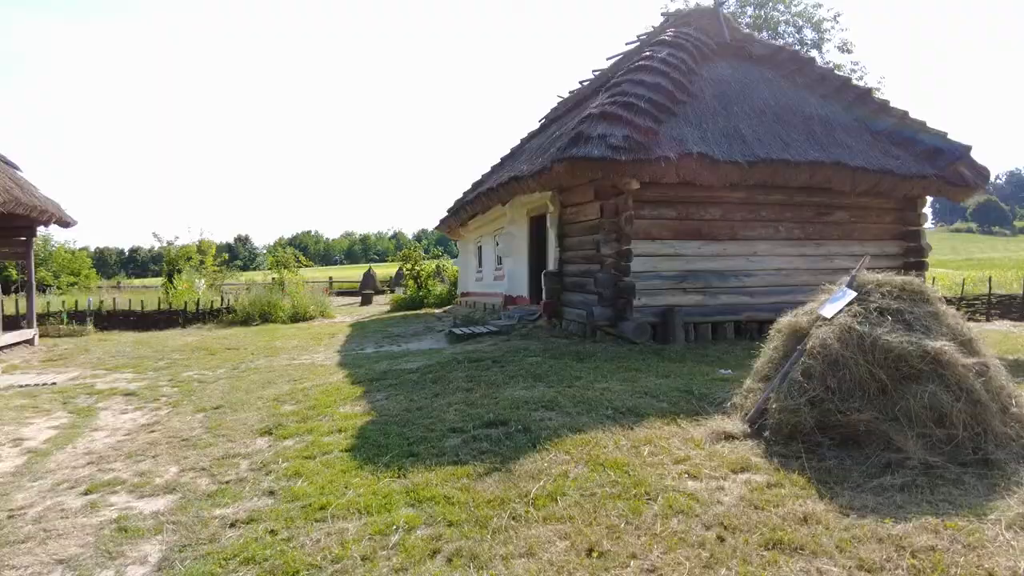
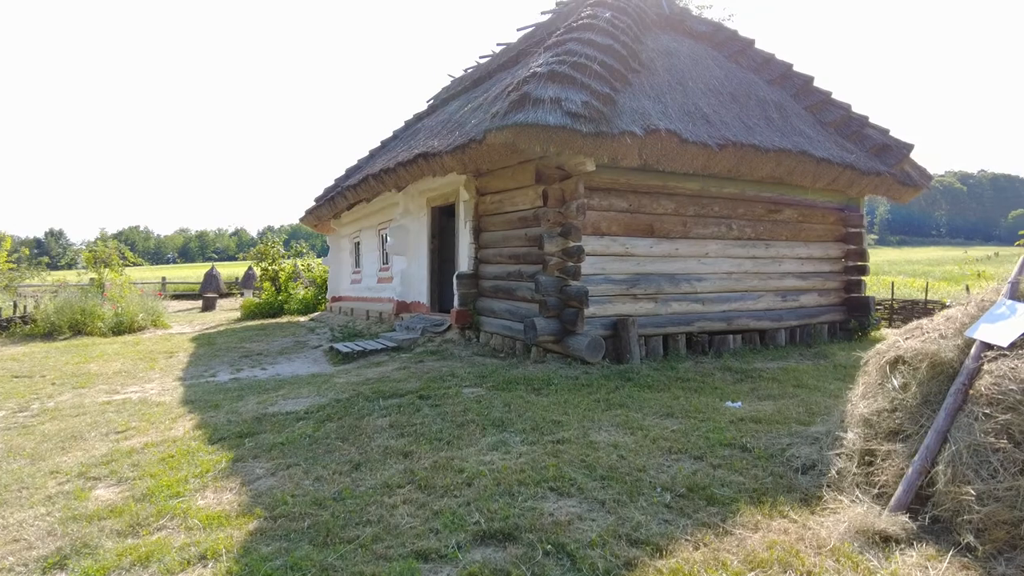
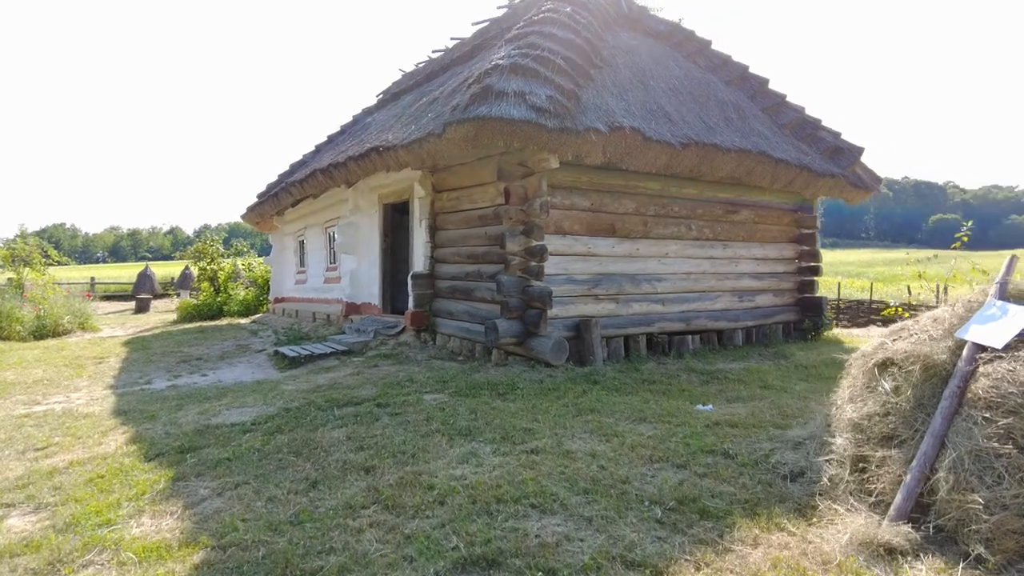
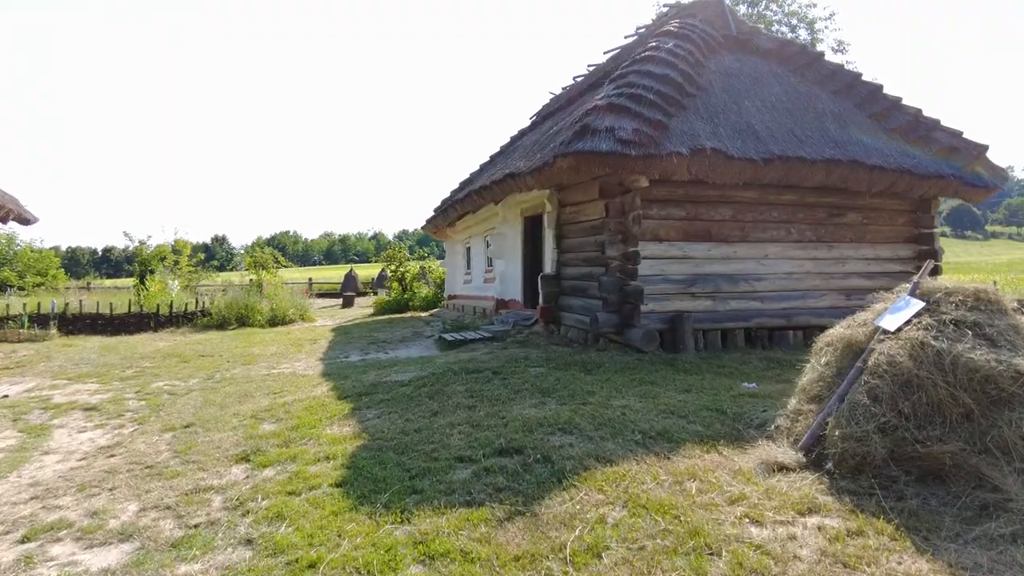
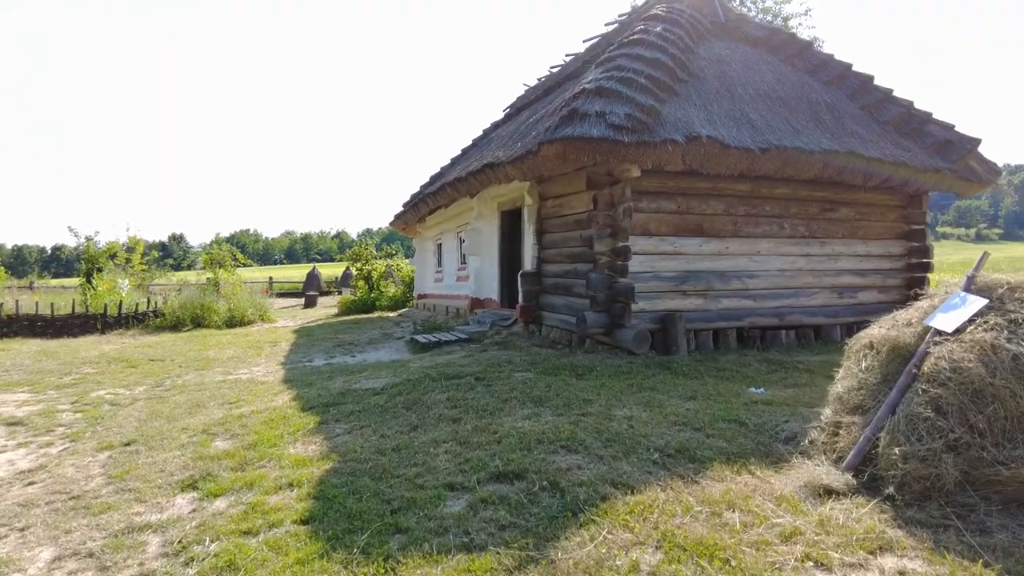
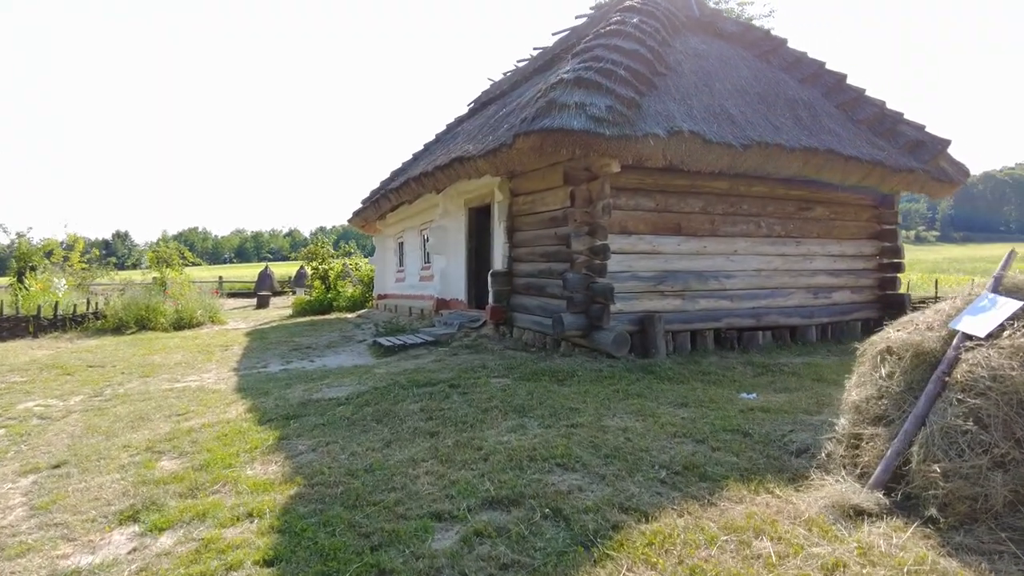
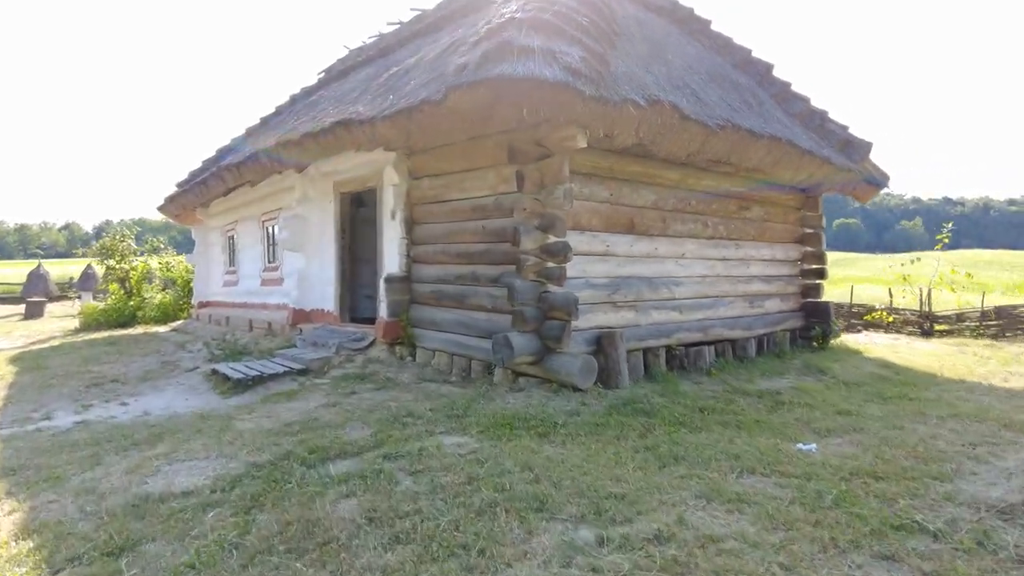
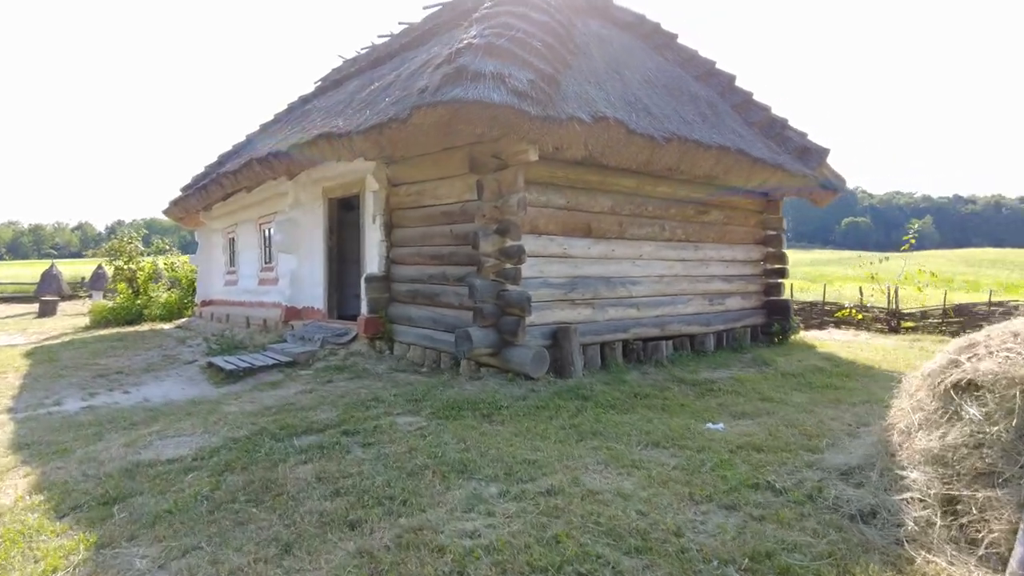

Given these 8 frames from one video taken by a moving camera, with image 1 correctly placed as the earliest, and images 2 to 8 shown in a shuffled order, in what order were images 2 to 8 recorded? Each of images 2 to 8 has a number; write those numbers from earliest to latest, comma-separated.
4, 5, 6, 2, 3, 8, 7
